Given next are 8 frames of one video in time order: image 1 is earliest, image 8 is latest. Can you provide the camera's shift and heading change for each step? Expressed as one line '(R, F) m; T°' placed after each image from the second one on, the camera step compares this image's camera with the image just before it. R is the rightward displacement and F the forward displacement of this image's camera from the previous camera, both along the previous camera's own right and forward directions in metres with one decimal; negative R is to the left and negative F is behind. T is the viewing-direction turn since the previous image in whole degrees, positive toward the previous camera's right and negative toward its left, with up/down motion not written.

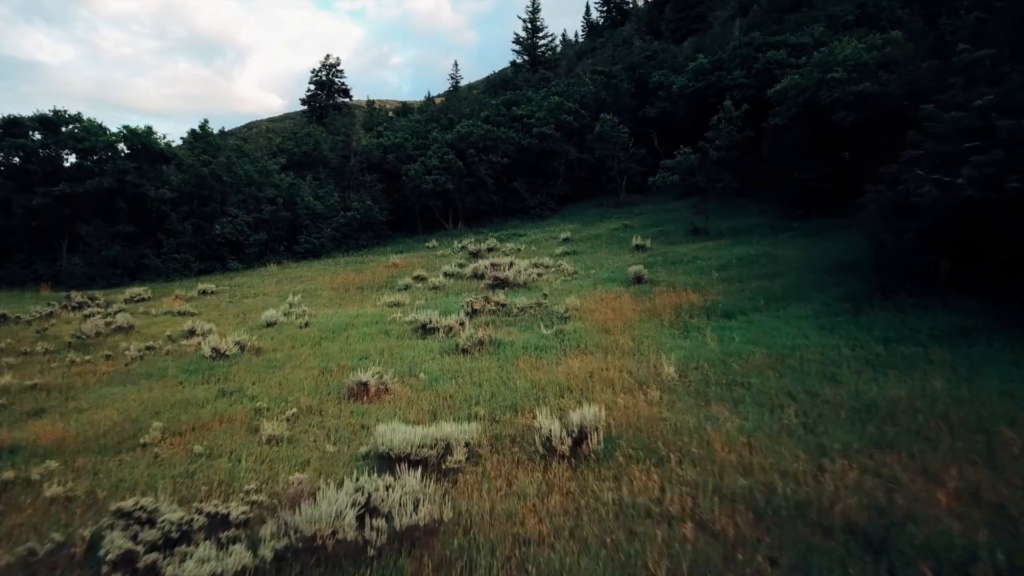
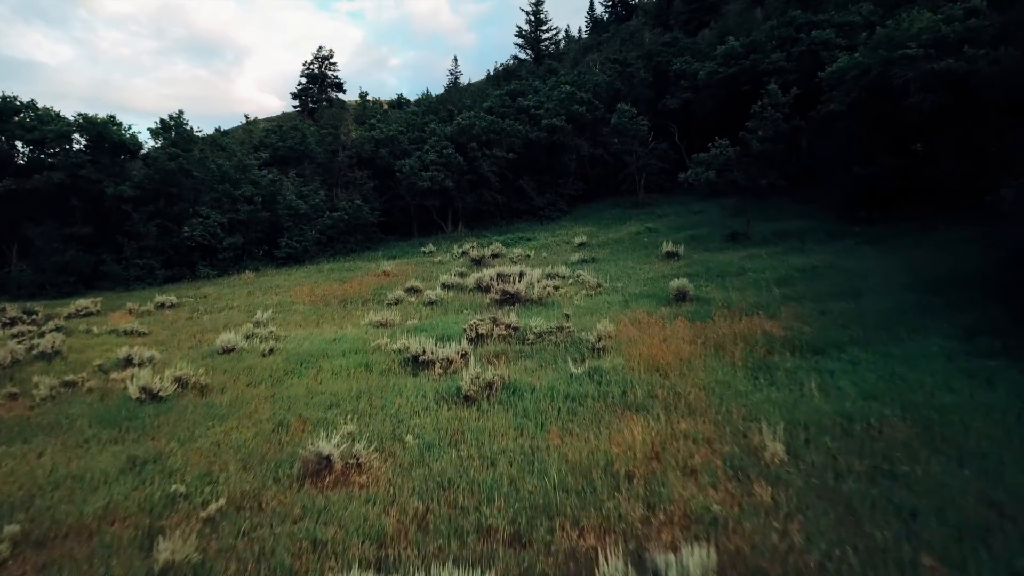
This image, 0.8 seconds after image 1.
(-0.2, +2.9) m; 0°
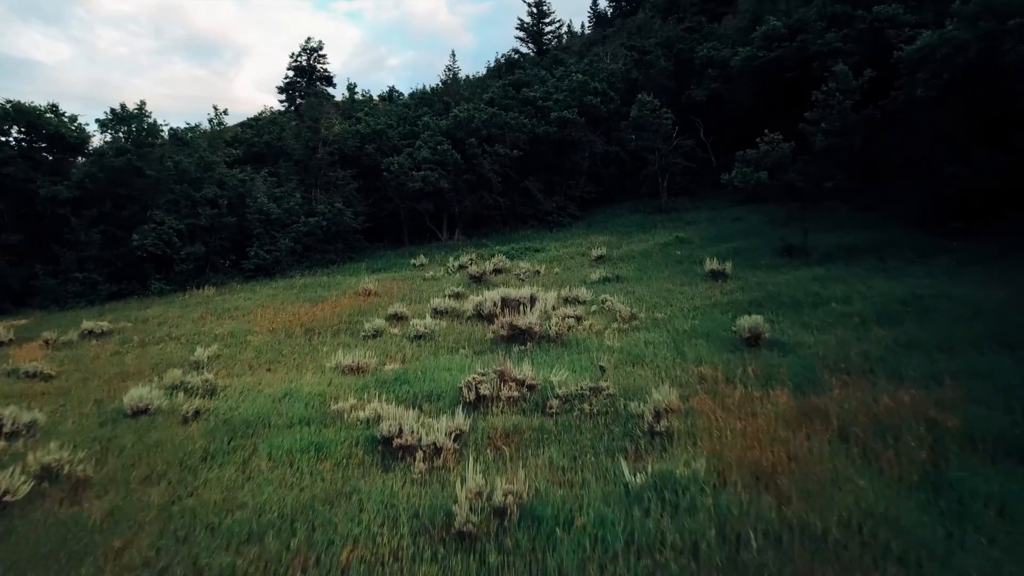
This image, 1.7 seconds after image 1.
(-0.2, +3.3) m; 0°
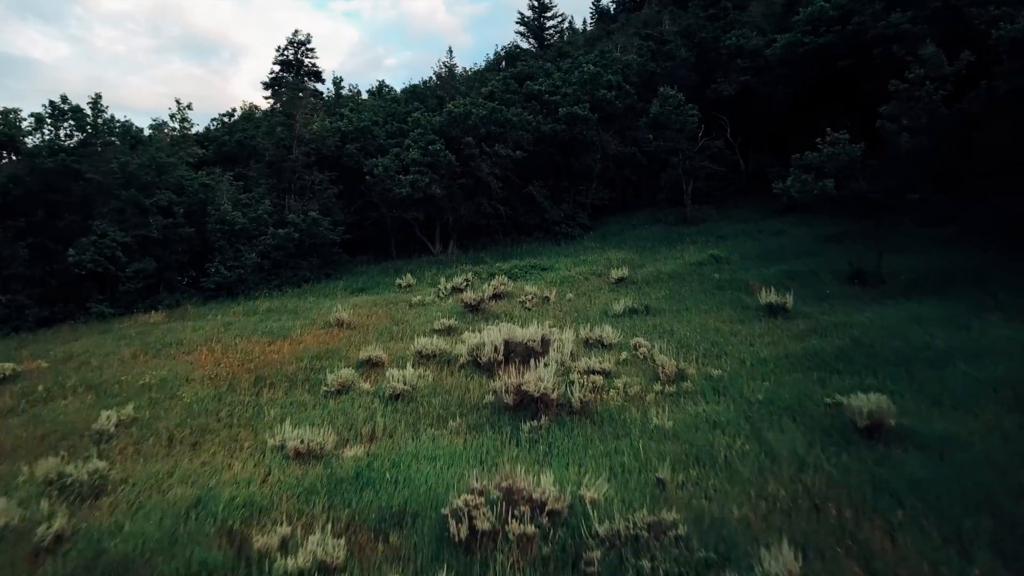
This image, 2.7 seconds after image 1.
(-0.1, +2.9) m; 0°
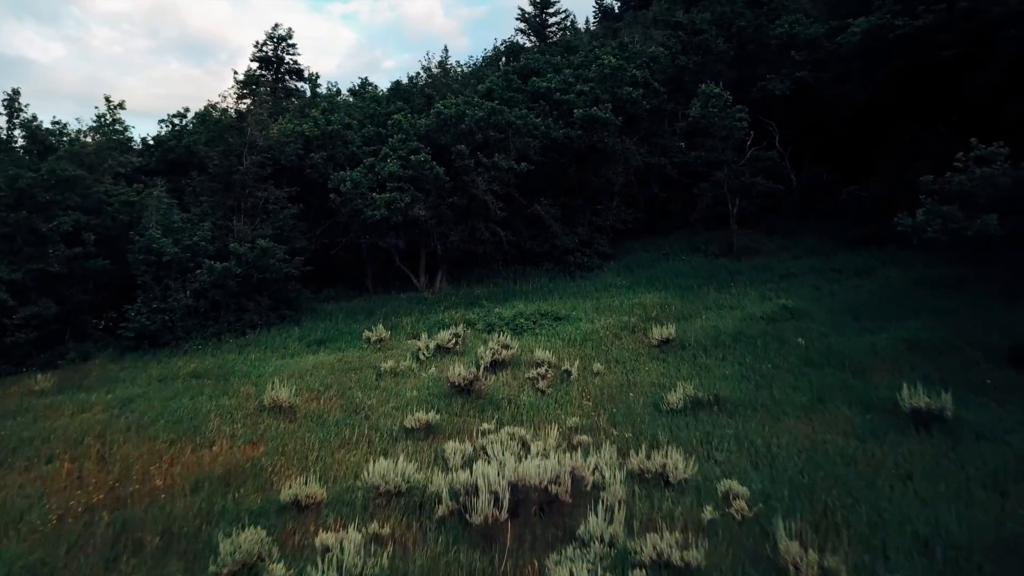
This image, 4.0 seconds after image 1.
(-0.1, +3.9) m; 0°
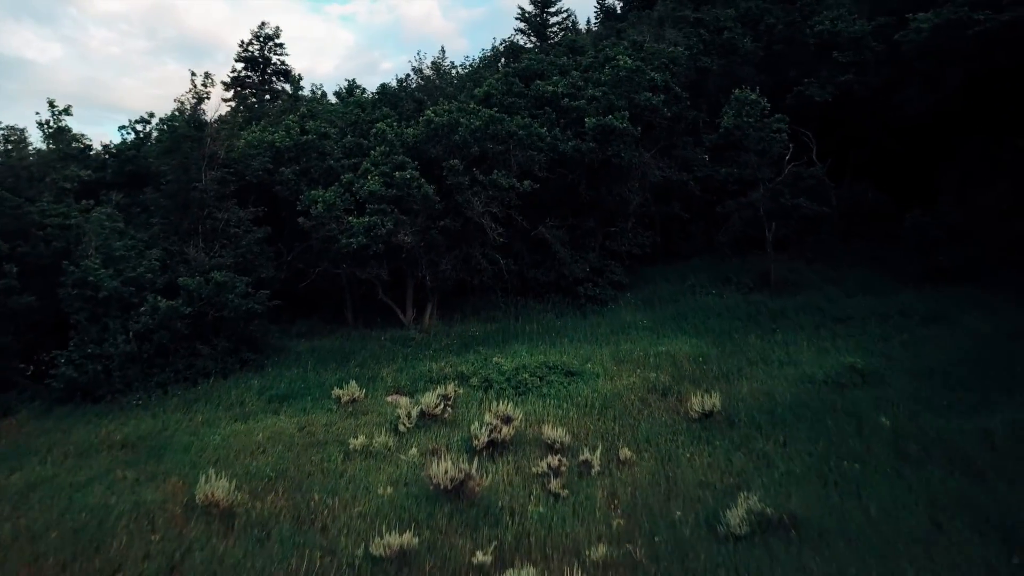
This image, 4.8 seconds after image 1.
(-0.1, +2.2) m; 0°
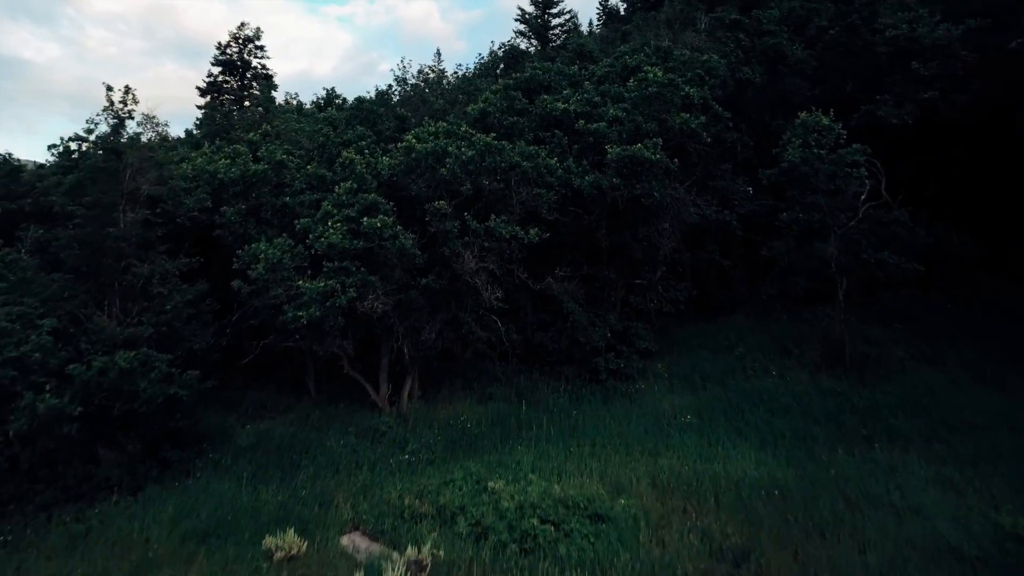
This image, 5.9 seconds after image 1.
(-0.1, +3.0) m; 0°
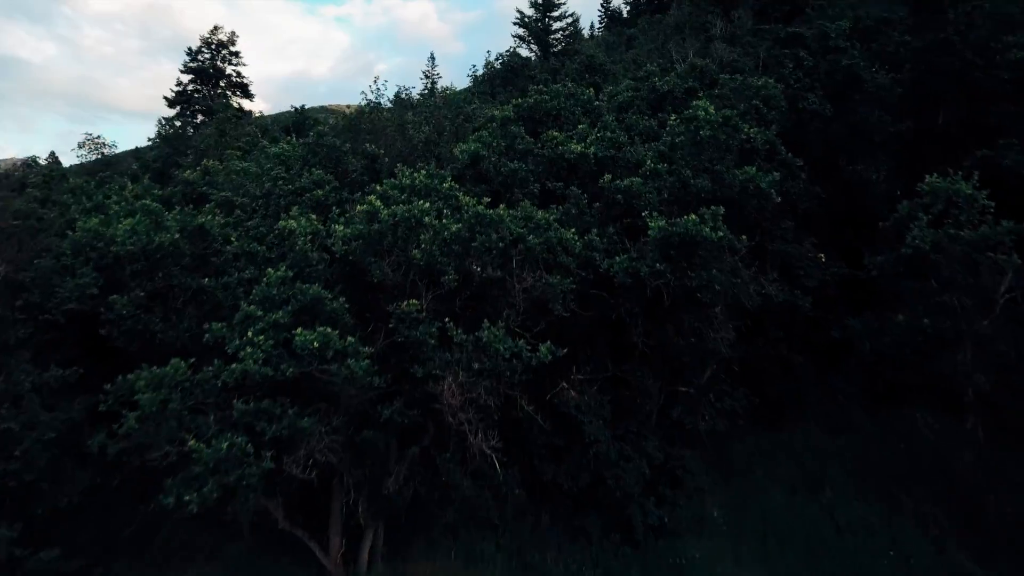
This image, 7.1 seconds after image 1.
(0.0, +3.2) m; 0°
